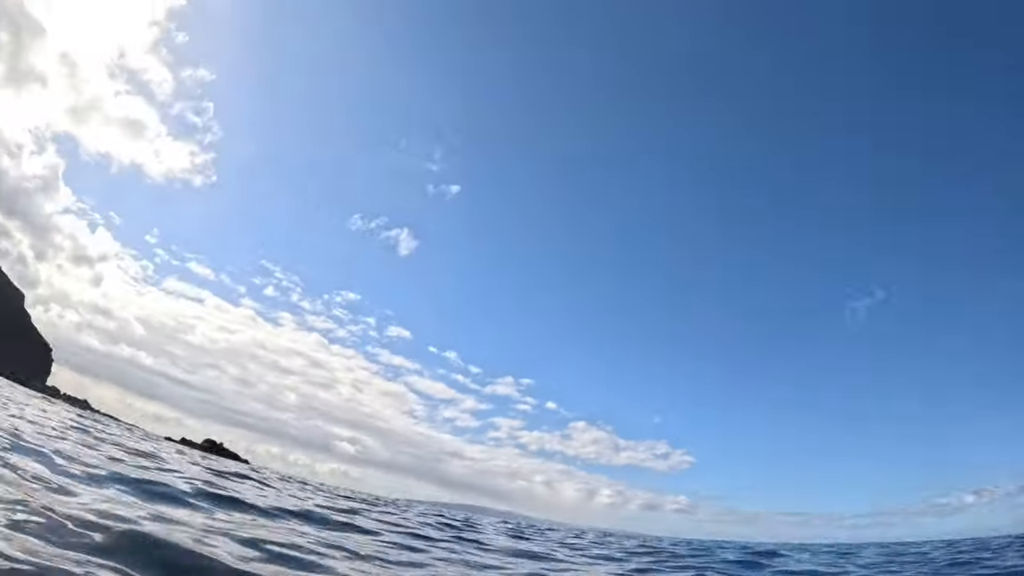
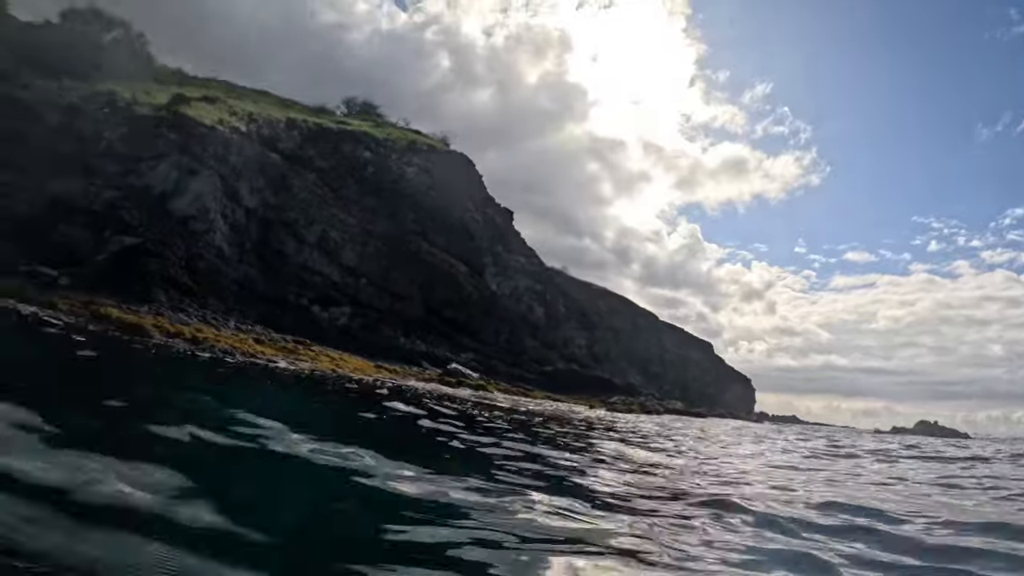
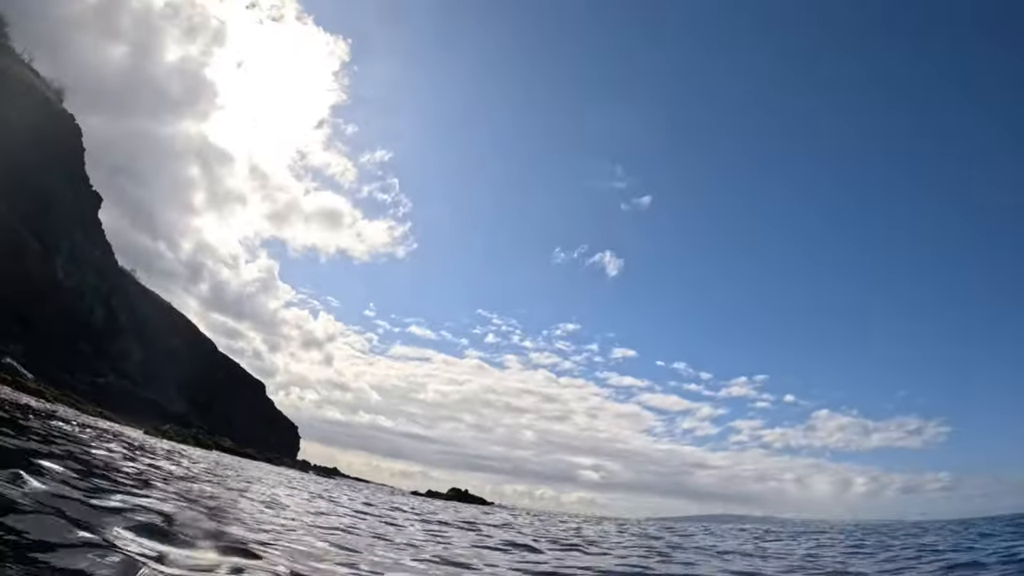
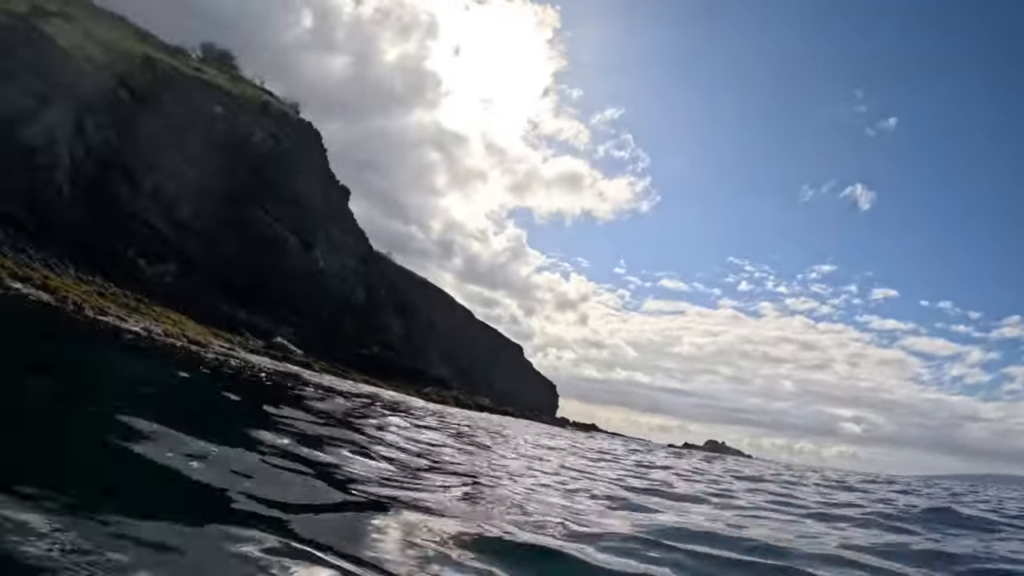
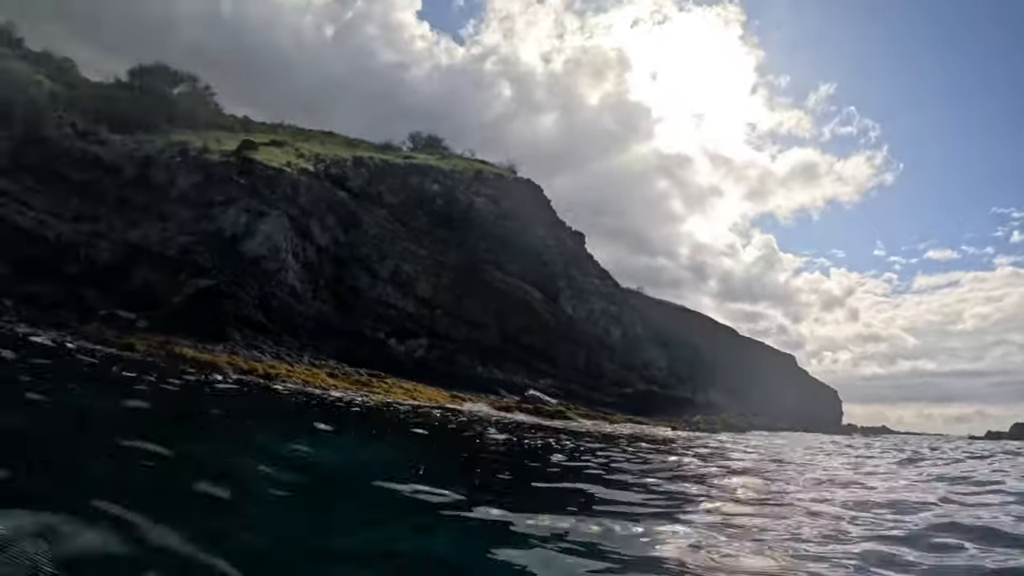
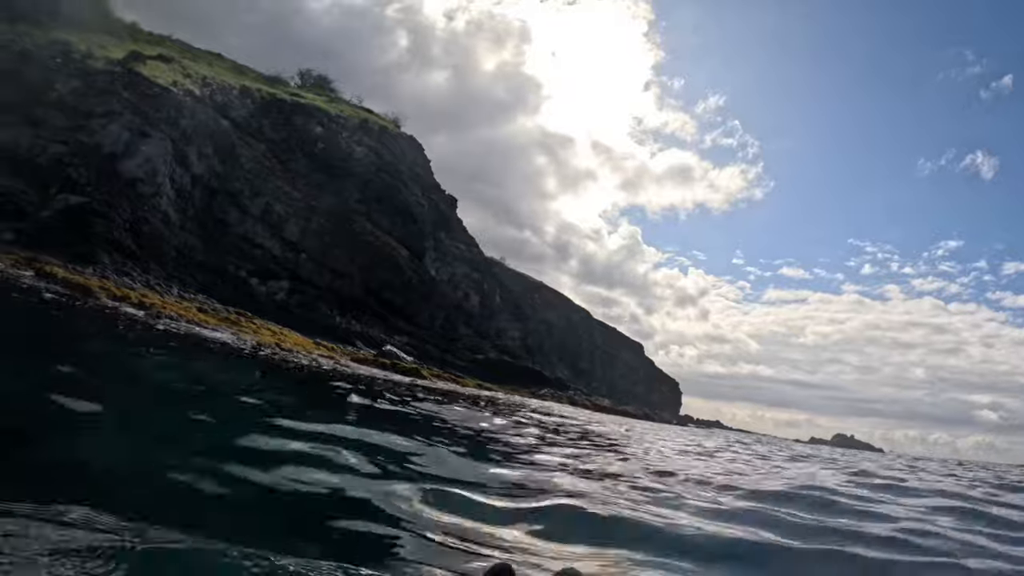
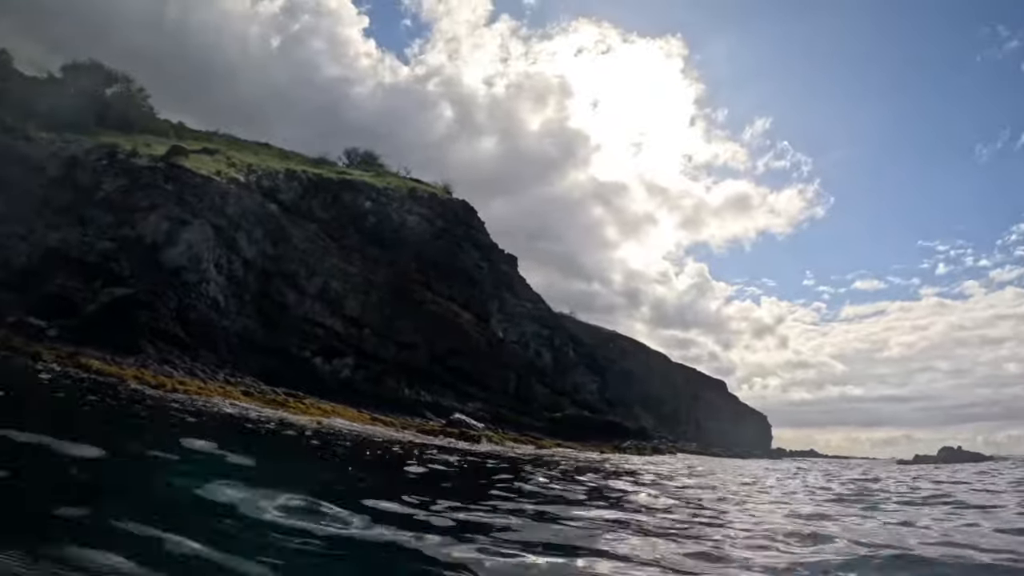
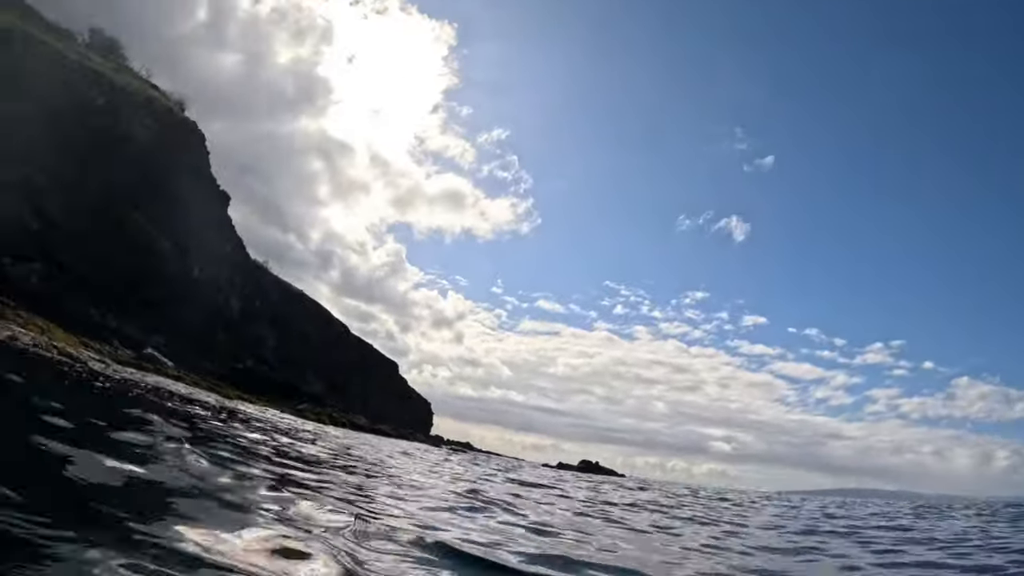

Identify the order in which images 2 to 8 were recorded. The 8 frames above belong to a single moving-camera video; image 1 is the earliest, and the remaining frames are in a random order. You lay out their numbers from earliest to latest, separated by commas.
3, 8, 4, 6, 2, 5, 7
